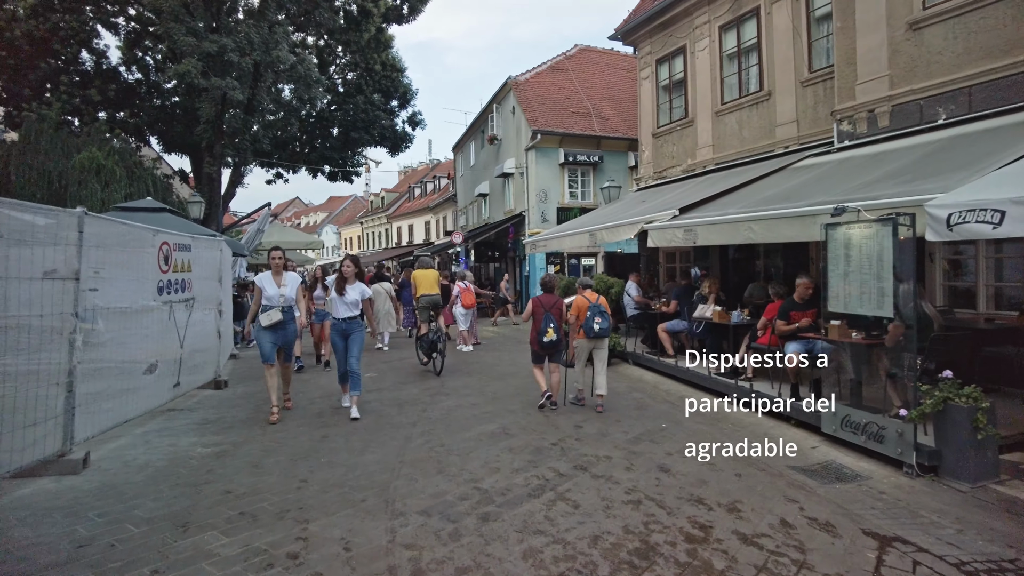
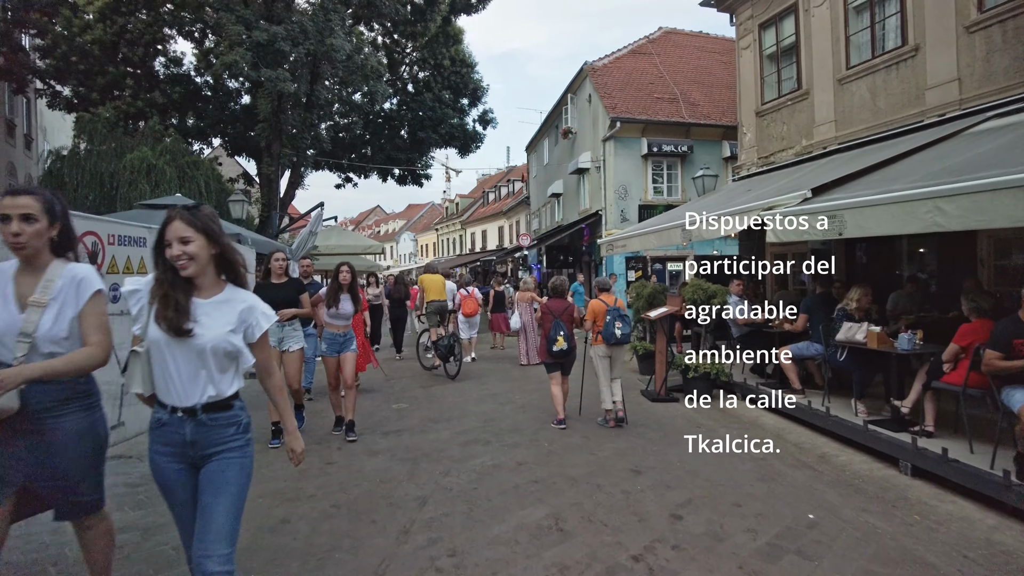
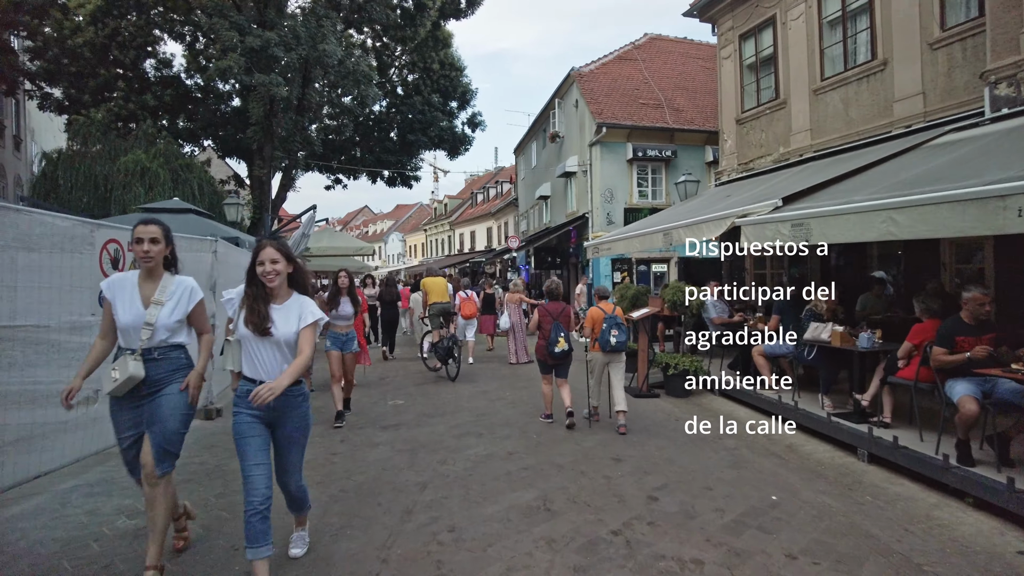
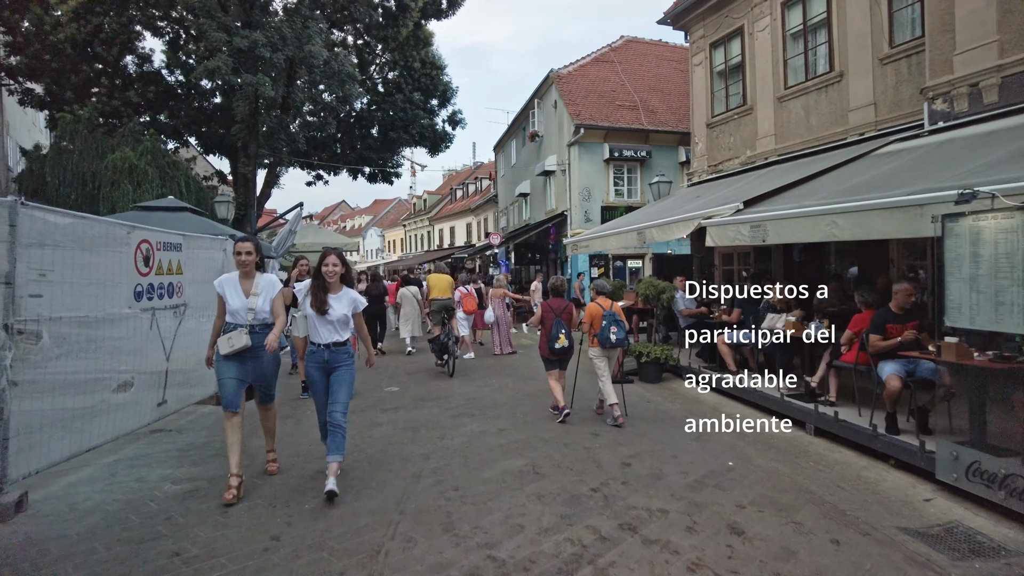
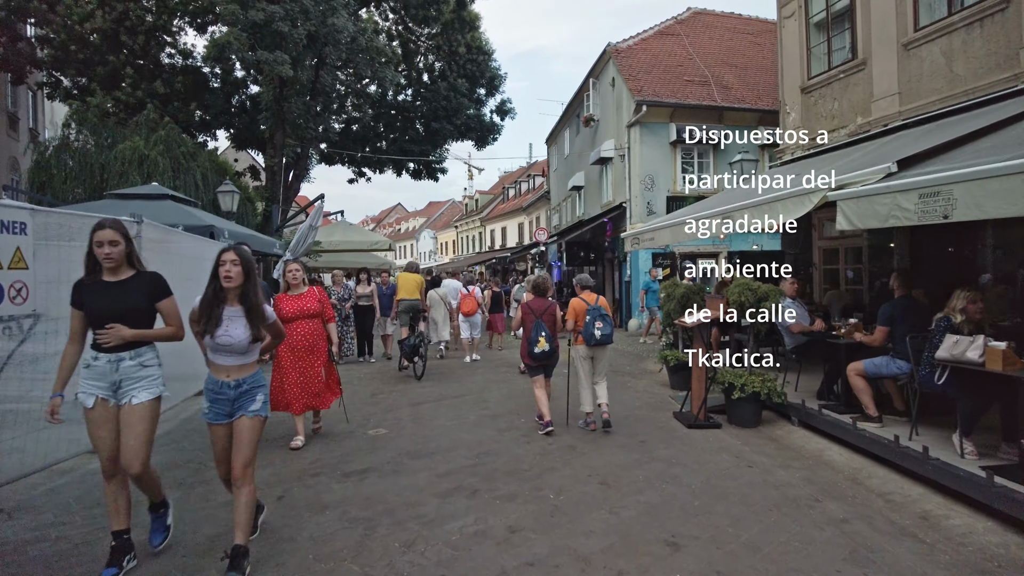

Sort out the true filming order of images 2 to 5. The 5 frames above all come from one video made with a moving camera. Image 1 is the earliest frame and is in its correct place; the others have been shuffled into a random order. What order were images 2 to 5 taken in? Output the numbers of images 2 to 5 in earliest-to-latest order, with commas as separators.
4, 3, 2, 5
